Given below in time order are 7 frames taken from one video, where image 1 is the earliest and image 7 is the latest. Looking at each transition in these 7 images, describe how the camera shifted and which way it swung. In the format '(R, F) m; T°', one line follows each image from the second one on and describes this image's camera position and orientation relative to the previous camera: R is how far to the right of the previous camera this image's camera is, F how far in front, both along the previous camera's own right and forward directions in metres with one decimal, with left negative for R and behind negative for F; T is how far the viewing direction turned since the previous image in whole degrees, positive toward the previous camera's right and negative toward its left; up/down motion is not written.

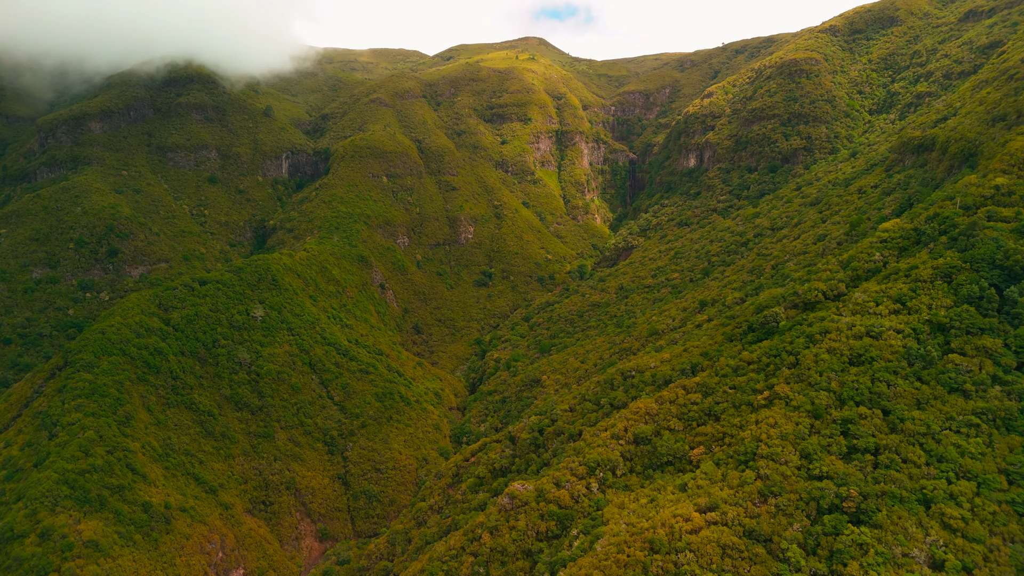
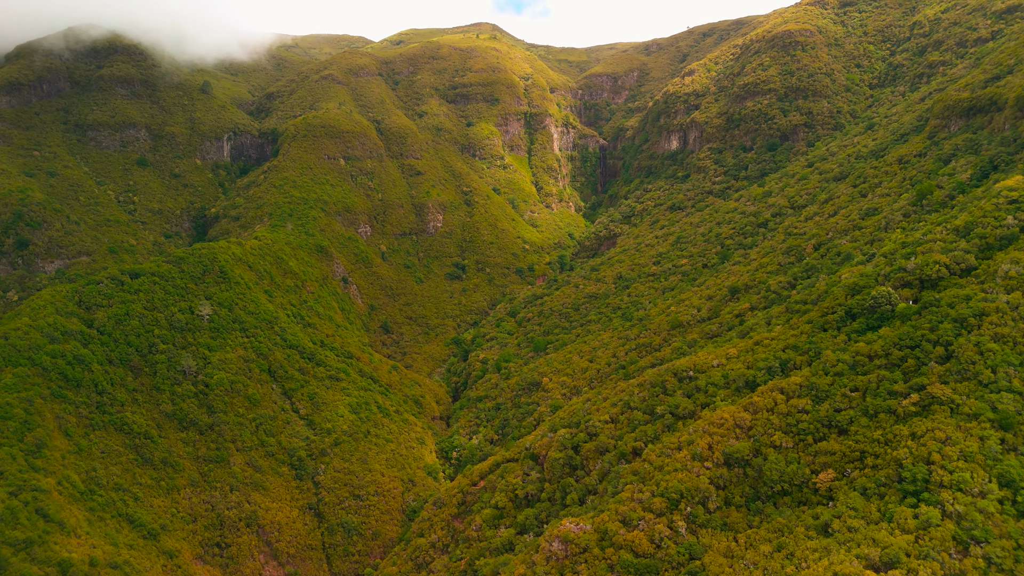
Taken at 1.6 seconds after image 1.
(-5.0, +11.1) m; +5°
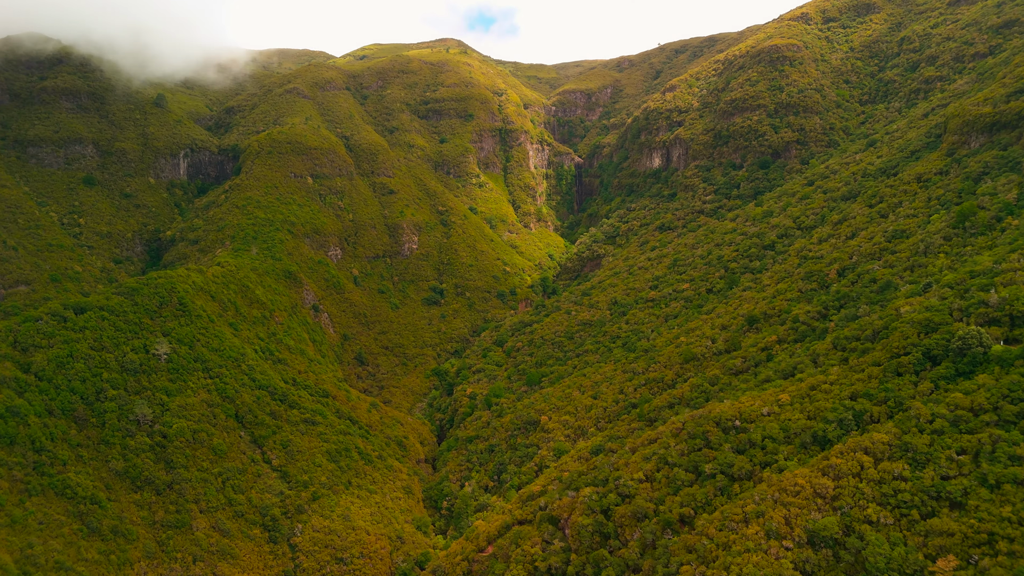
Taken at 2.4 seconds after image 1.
(-3.0, +6.0) m; +3°
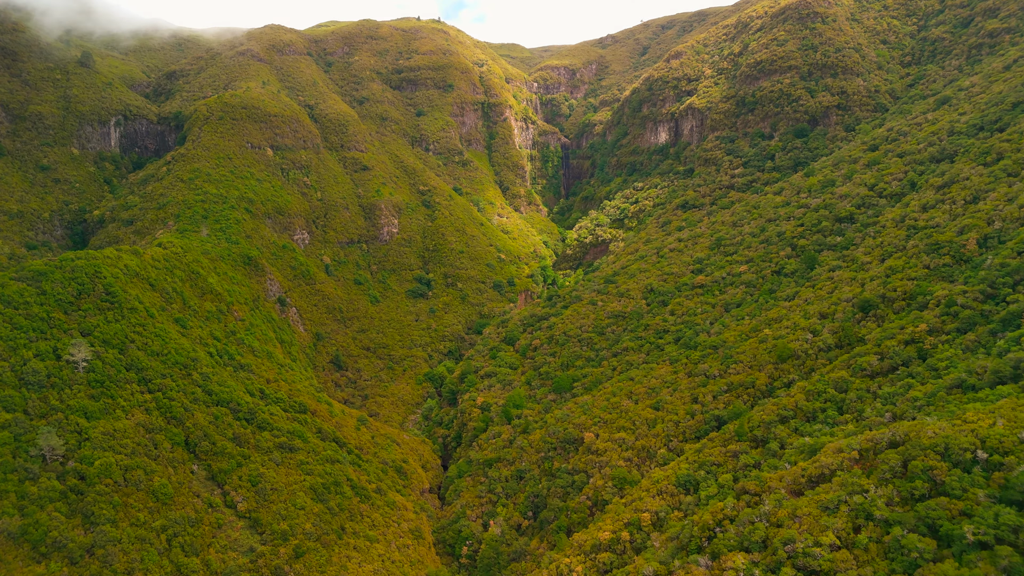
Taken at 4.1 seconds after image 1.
(-5.7, +14.1) m; +4°
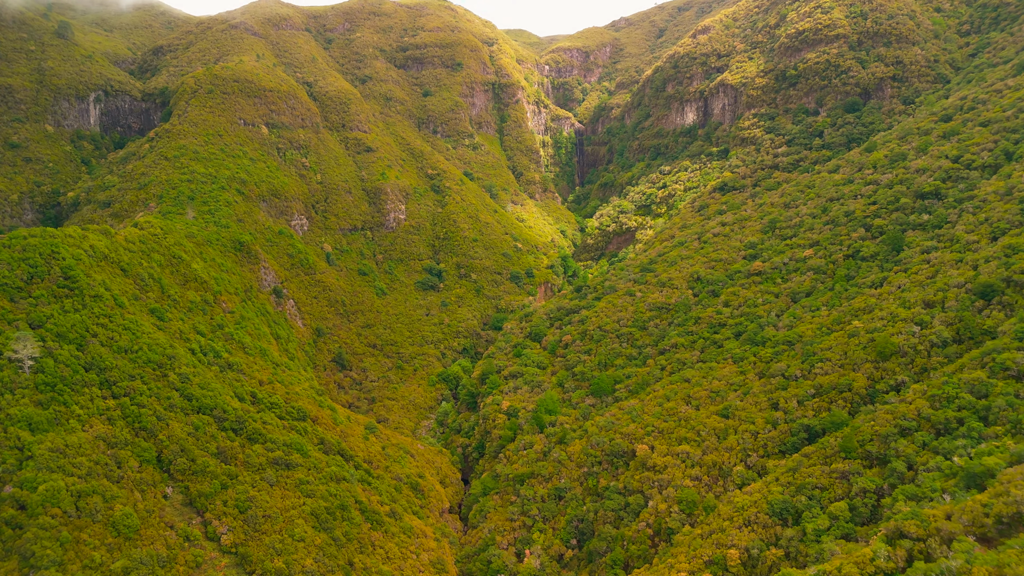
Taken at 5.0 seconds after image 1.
(-2.3, +7.9) m; 0°
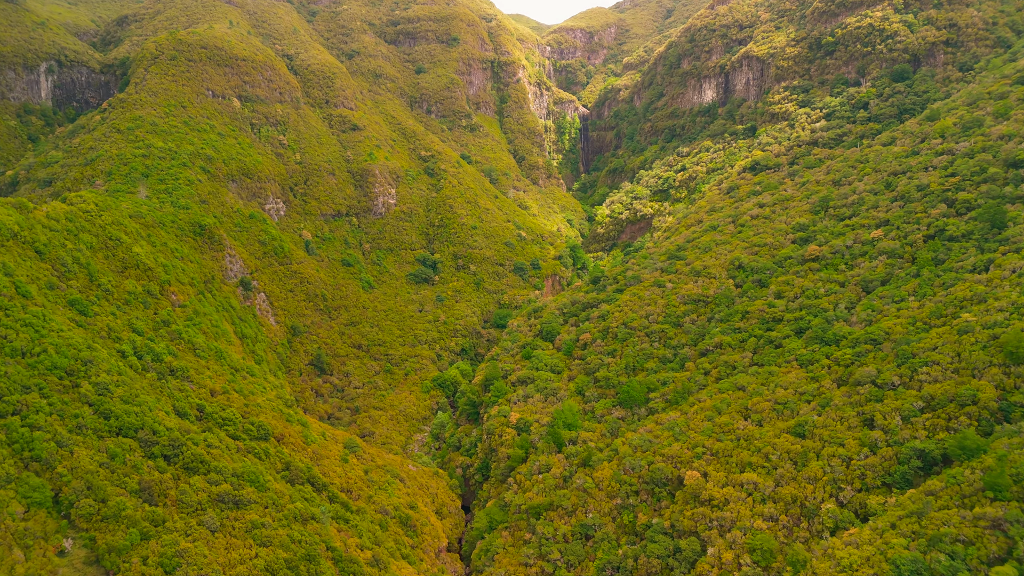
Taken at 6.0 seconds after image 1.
(-0.9, +8.8) m; 0°
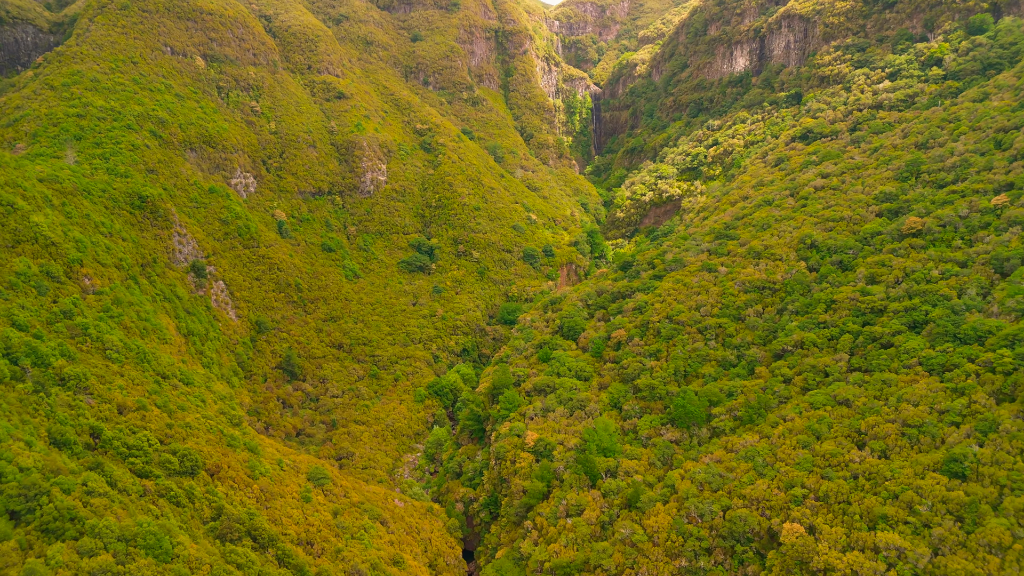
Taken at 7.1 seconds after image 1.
(-0.7, +9.8) m; 0°
